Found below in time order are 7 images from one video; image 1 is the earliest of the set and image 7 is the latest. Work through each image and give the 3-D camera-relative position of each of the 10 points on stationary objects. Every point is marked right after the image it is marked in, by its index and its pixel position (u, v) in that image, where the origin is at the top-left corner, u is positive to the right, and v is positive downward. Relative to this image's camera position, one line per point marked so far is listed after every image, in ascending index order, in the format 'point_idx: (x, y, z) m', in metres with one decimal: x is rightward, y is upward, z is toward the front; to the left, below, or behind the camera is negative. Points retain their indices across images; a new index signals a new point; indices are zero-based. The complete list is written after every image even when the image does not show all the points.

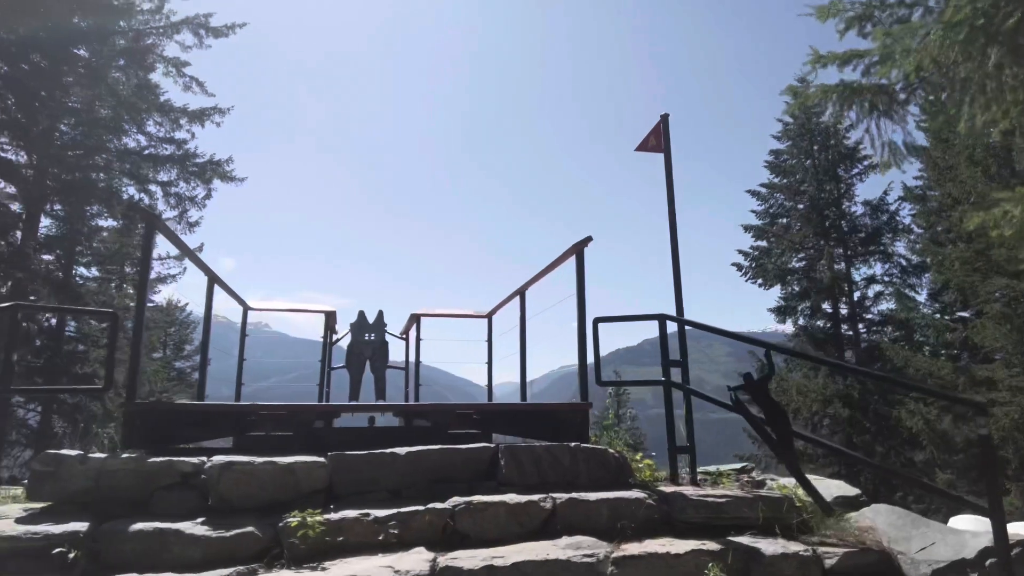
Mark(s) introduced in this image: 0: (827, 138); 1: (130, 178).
0: (+6.6, +3.1, +14.2) m
1: (-5.9, +1.7, +10.4) m
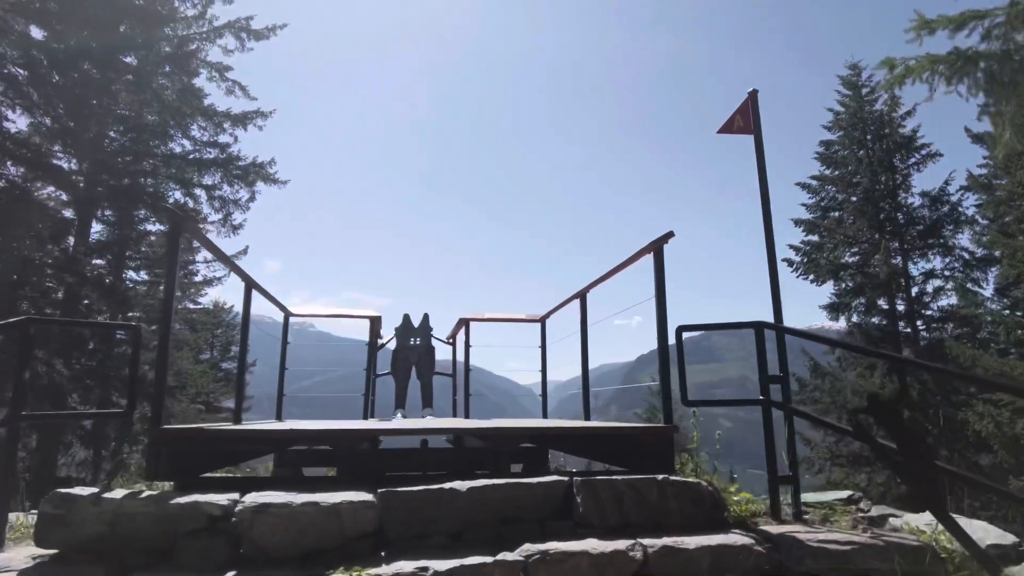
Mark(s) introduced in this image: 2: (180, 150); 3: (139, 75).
0: (+7.4, +3.2, +13.6) m
1: (-5.2, +1.6, +10.5) m
2: (-5.2, +2.2, +10.6) m
3: (-5.3, +3.0, +9.6) m
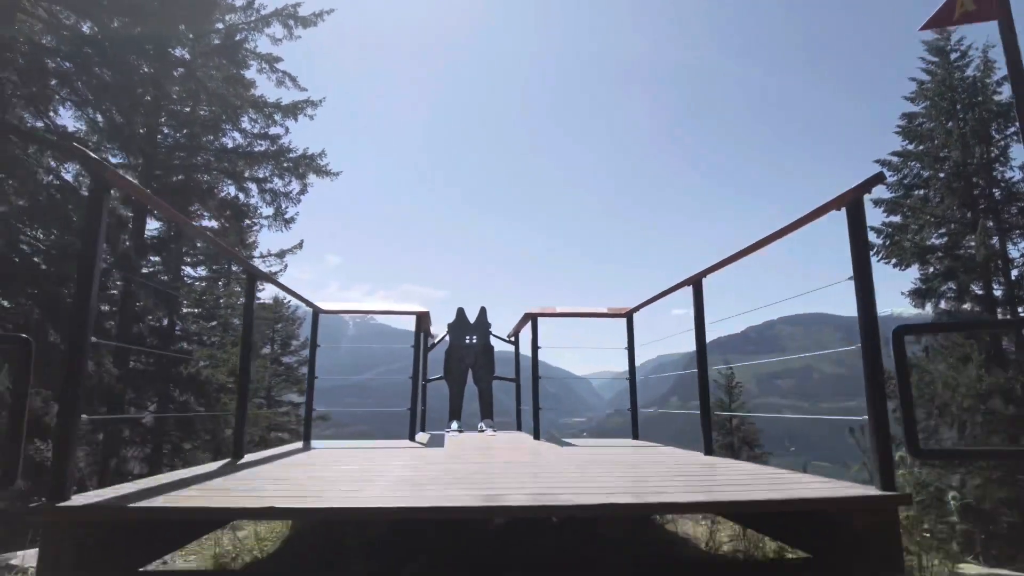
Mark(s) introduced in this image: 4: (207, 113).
0: (+8.4, +3.5, +12.4) m
1: (-4.4, +1.7, +10.4) m
2: (-4.3, +2.2, +10.5) m
3: (-4.5, +3.1, +9.5) m
4: (-4.6, +2.6, +10.2) m
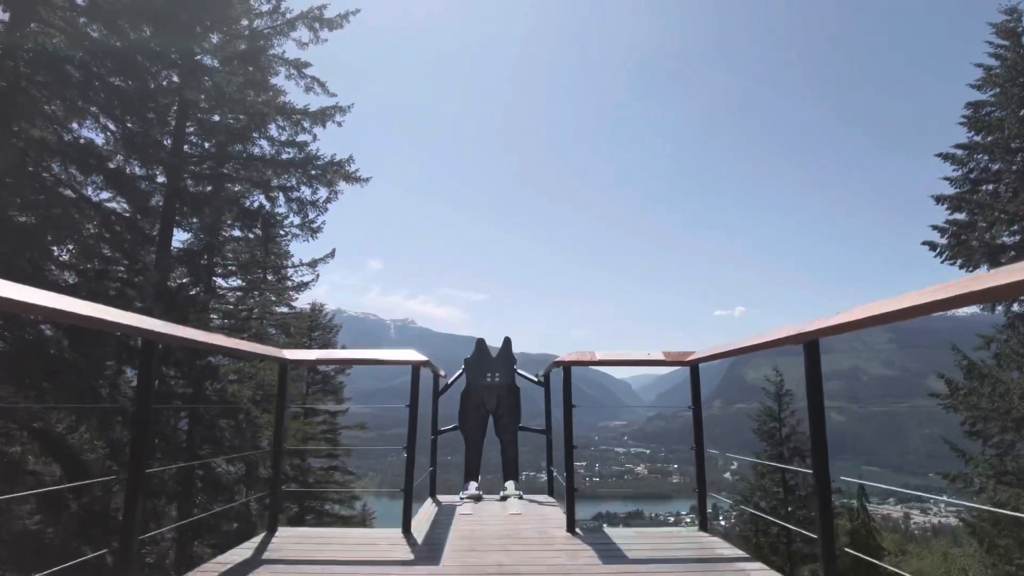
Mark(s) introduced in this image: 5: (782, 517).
0: (+9.0, +3.5, +11.5) m
1: (-3.9, +1.5, +10.1) m
2: (-3.8, +2.1, +10.3) m
3: (-4.1, +2.9, +9.2) m
4: (-4.1, +2.4, +10.0) m
5: (+7.3, -6.1, +18.4) m
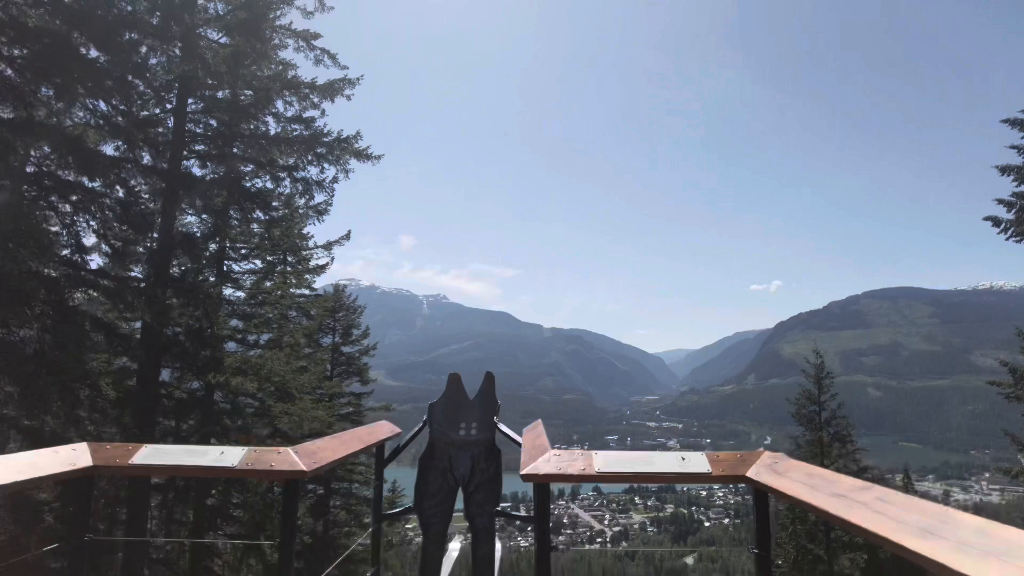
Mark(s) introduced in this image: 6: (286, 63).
0: (+9.4, +3.8, +10.3) m
1: (-3.6, +1.7, +9.6) m
2: (-3.5, +2.3, +9.7) m
3: (-3.8, +3.1, +8.6) m
4: (-3.8, +2.7, +9.4) m
5: (+8.0, -5.5, +17.6) m
6: (-3.3, +3.3, +10.1) m
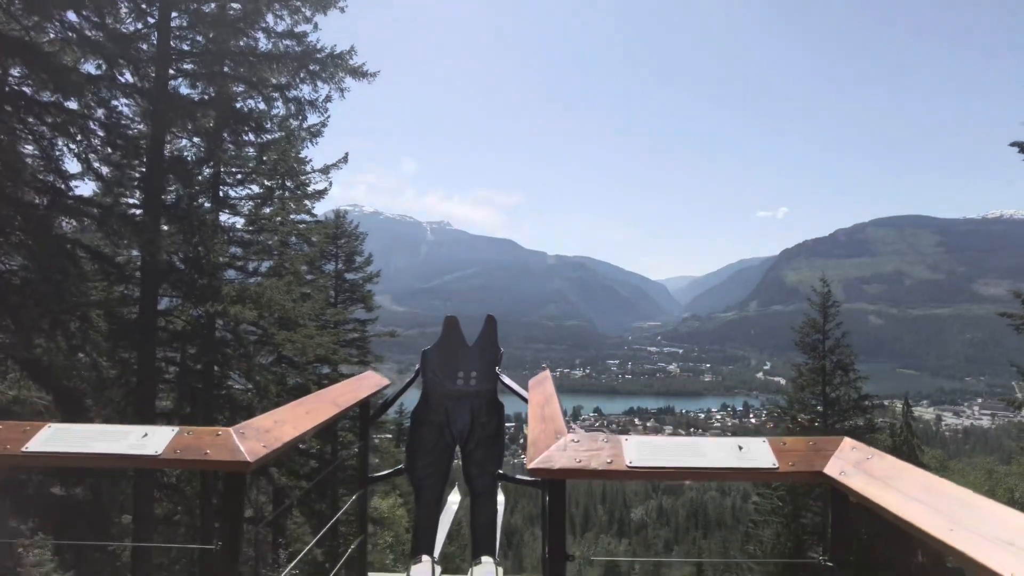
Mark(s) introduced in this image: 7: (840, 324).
0: (+9.5, +4.8, +9.5) m
1: (-3.5, +2.7, +9.1) m
2: (-3.4, +3.3, +9.2) m
3: (-3.8, +4.0, +8.0) m
4: (-3.7, +3.6, +8.8) m
5: (+8.1, -3.7, +17.8) m
6: (-3.3, +4.4, +9.4) m
7: (+9.3, -1.0, +19.3) m
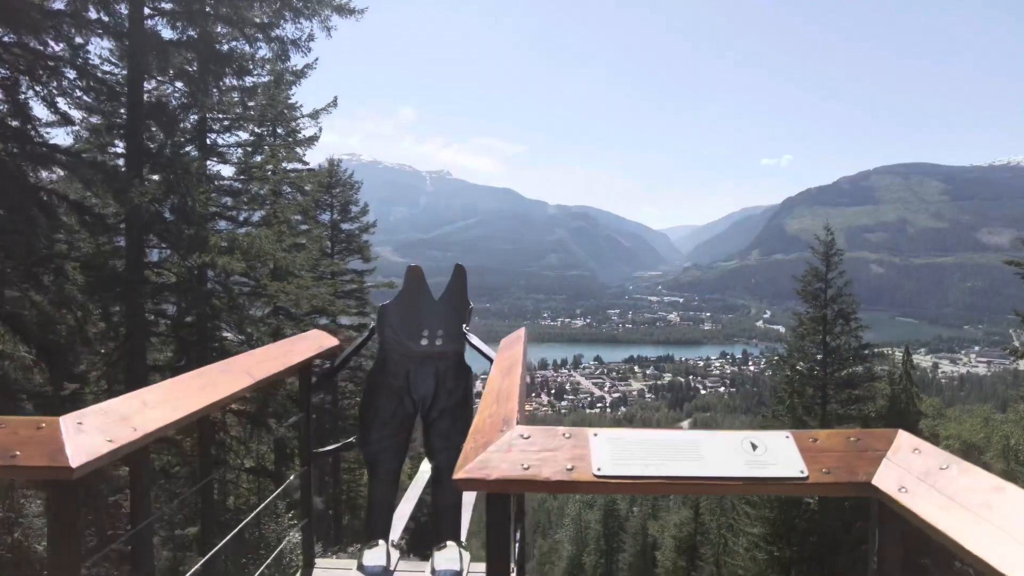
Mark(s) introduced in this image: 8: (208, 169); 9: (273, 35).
0: (+9.4, +5.5, +8.9) m
1: (-3.6, +3.4, +8.7) m
2: (-3.5, +3.9, +8.7) m
3: (-3.8, +4.5, +7.5) m
4: (-3.8, +4.2, +8.3) m
5: (+8.1, -2.3, +17.8) m
6: (-3.3, +5.0, +8.9) m
7: (+9.3, +0.4, +19.1) m
8: (-4.5, +1.8, +10.0) m
9: (-3.1, +3.4, +9.0) m
